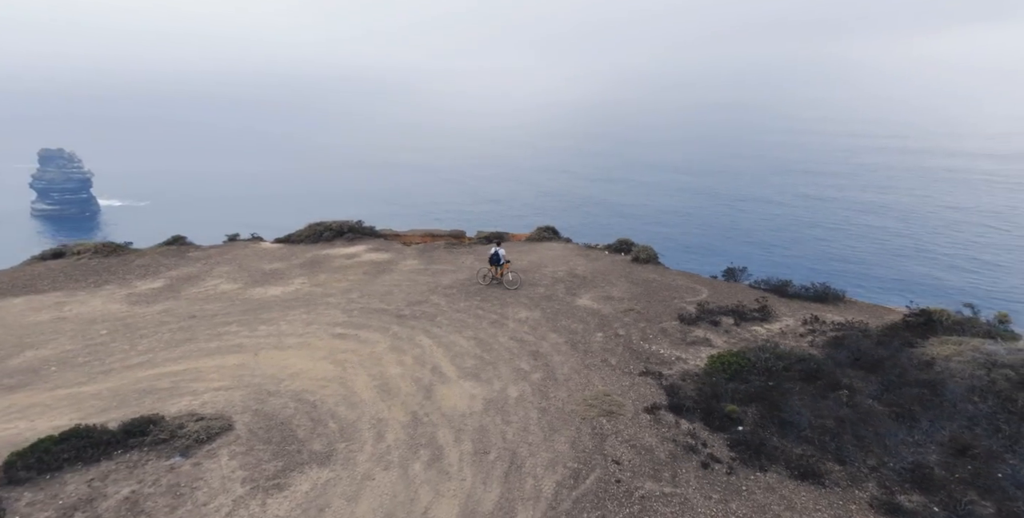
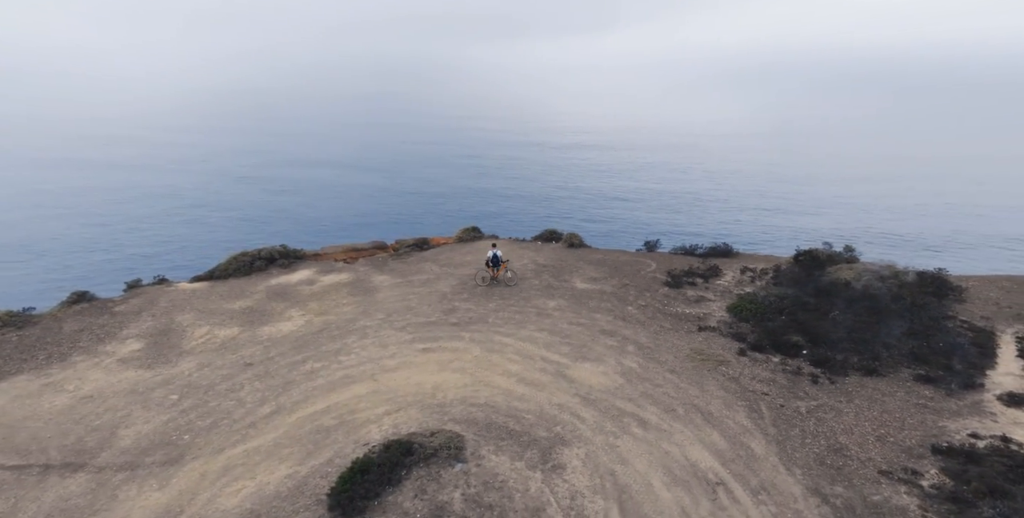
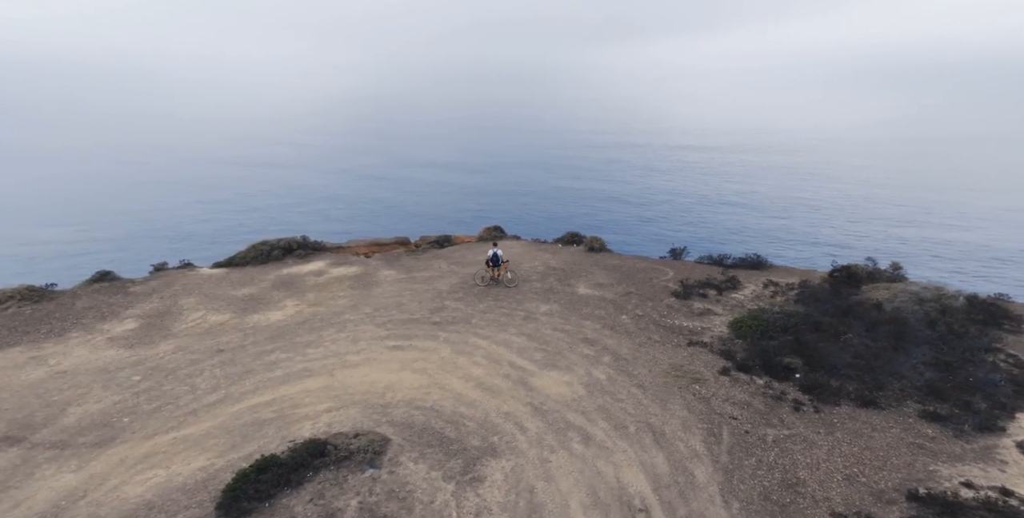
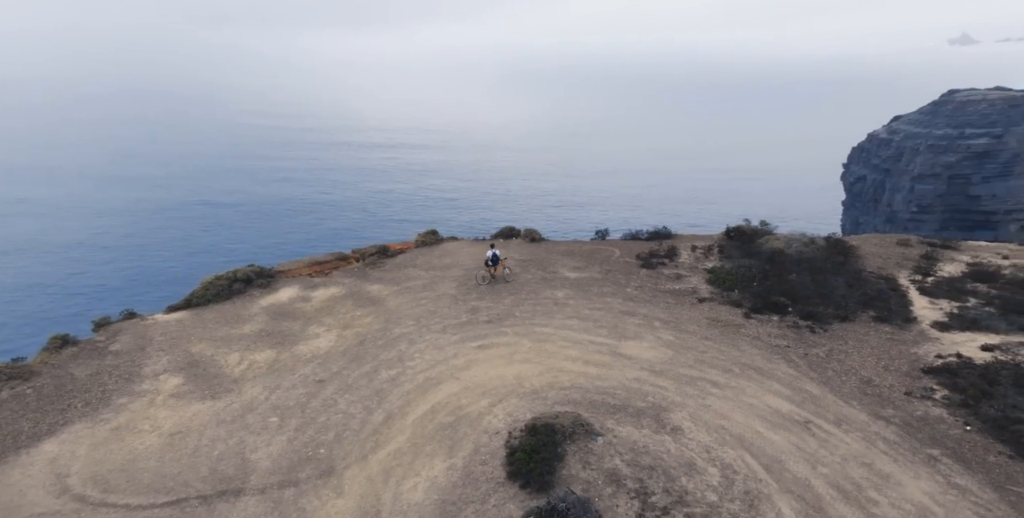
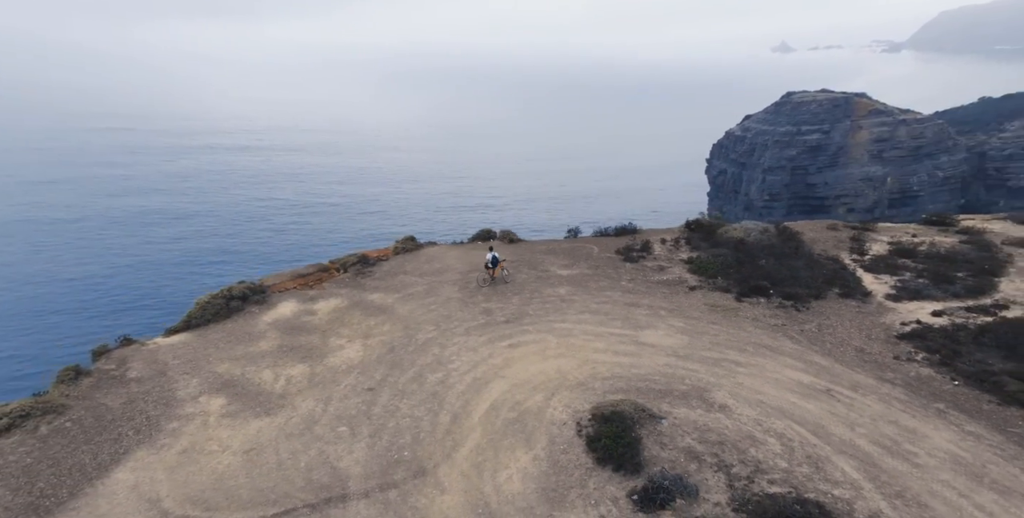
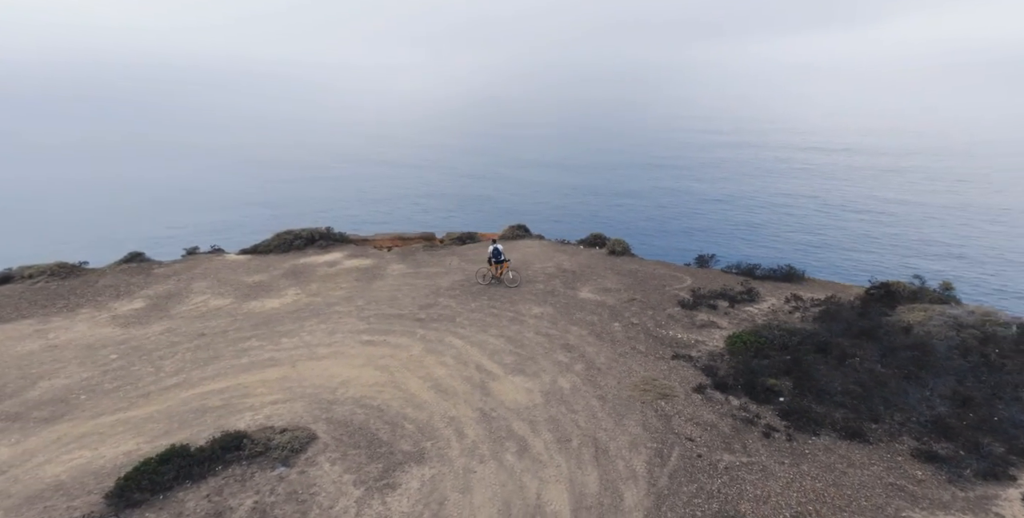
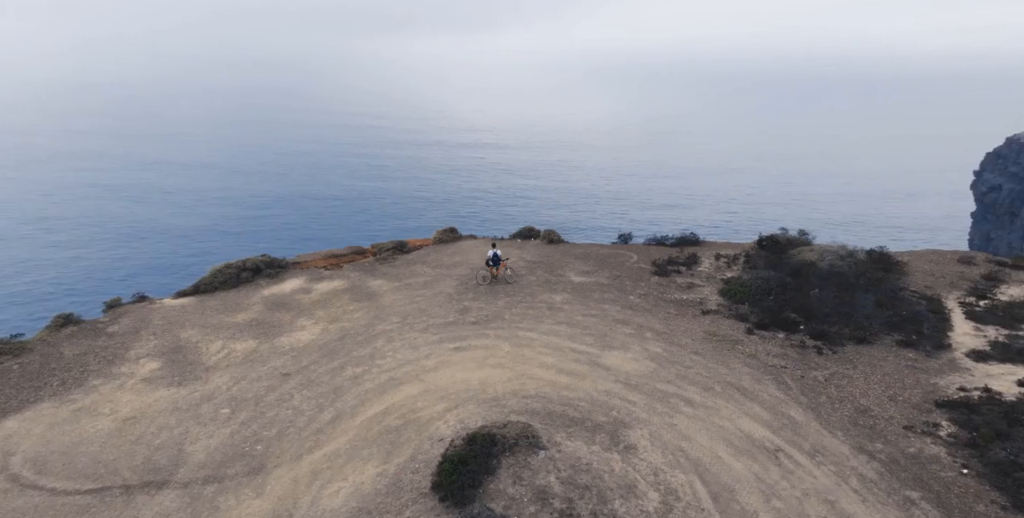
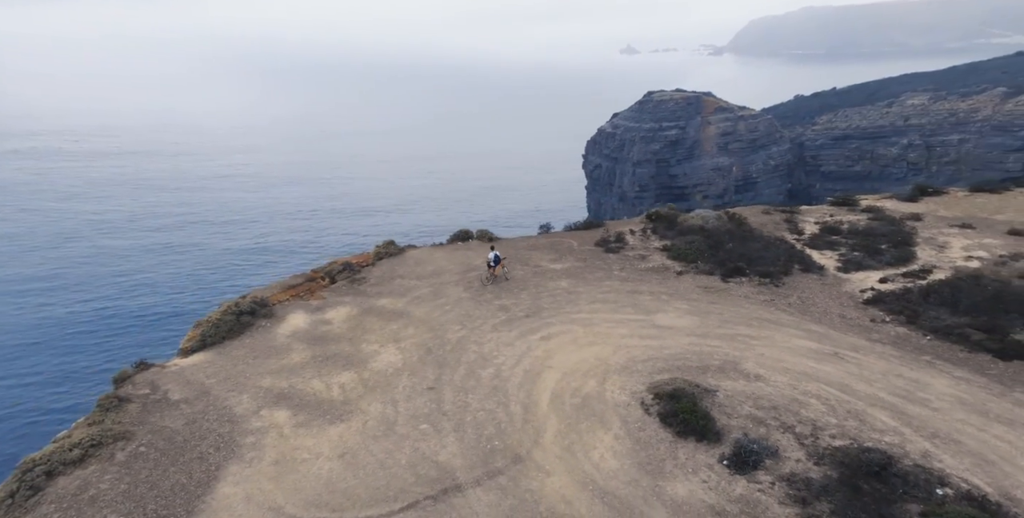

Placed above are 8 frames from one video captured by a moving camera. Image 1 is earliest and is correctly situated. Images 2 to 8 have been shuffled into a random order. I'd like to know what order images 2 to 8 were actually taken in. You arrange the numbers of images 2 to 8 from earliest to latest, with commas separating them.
6, 3, 2, 7, 4, 5, 8
